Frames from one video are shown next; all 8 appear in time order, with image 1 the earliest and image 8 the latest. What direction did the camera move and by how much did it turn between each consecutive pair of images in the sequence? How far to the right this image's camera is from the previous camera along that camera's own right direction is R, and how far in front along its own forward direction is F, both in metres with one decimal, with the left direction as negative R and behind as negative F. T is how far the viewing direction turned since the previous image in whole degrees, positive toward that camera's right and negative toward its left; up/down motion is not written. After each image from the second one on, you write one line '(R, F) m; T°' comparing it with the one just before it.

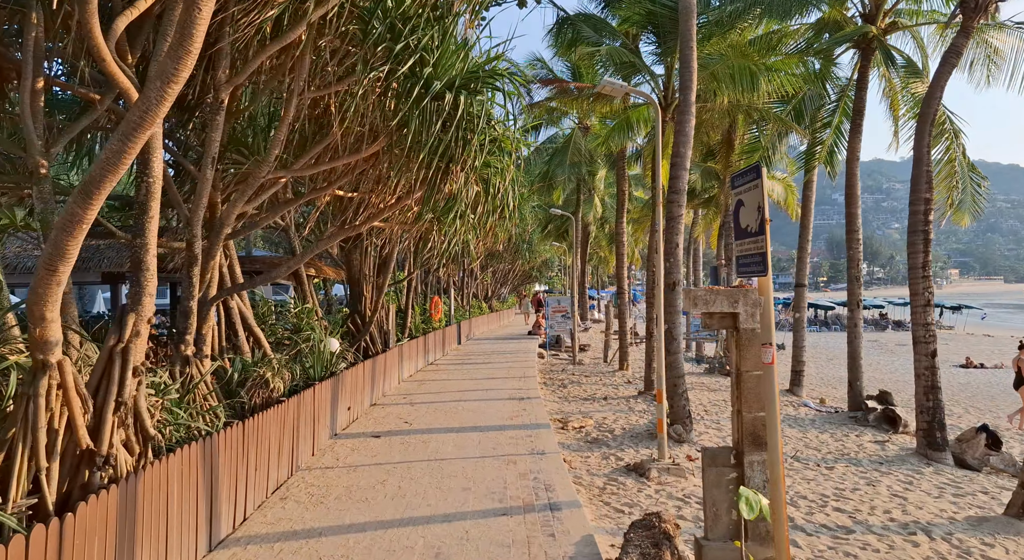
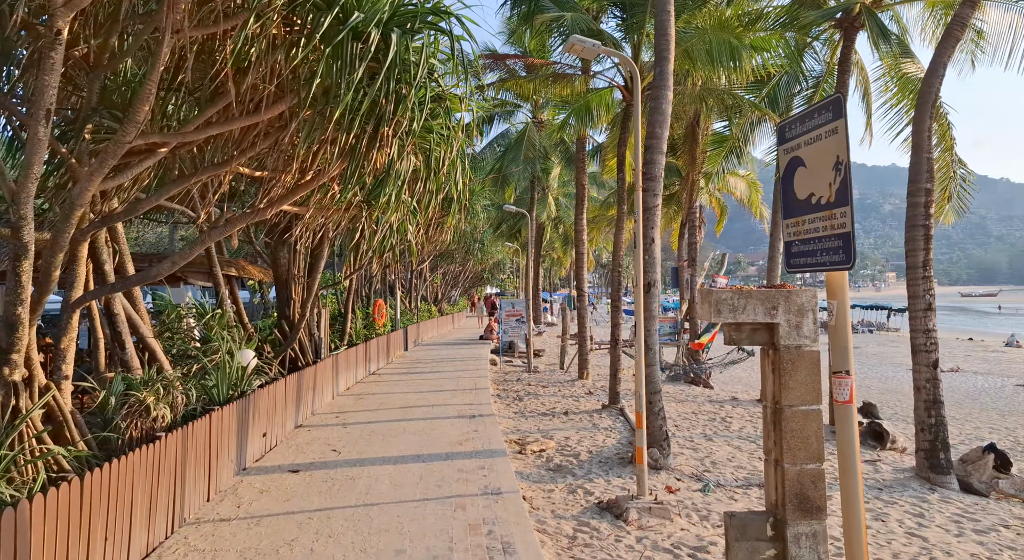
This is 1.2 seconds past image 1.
(0.0, +1.3) m; +4°
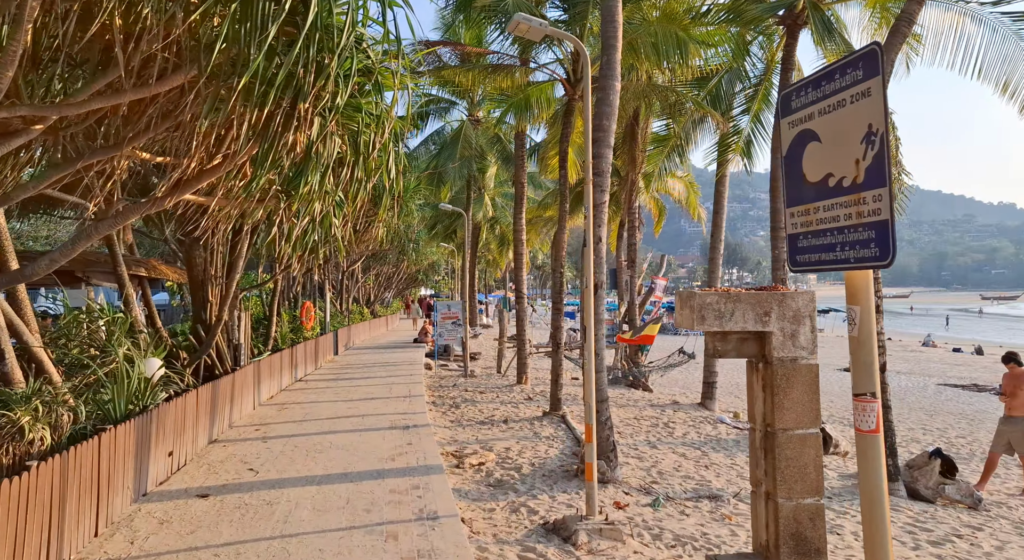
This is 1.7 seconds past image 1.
(0.0, +0.6) m; +5°
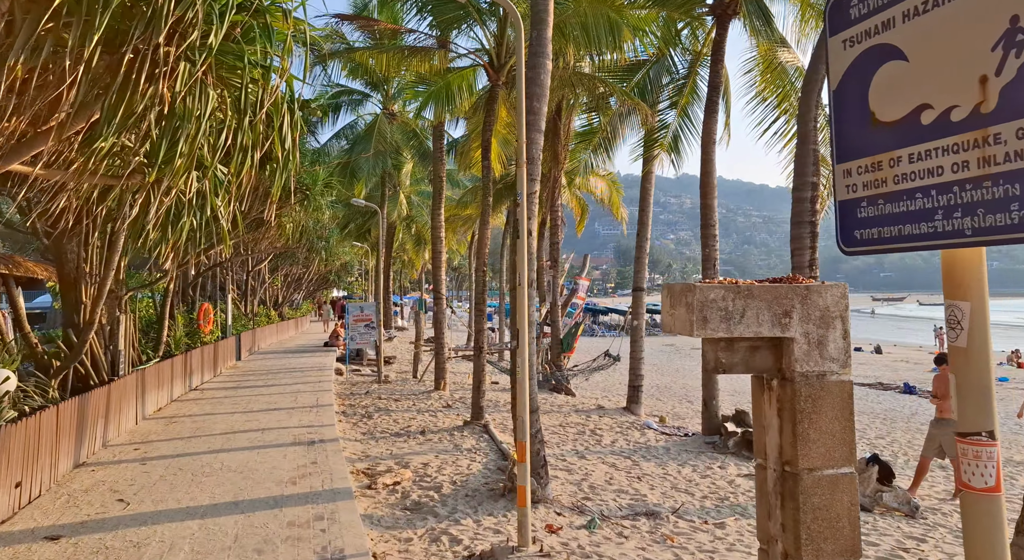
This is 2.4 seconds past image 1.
(0.0, +0.8) m; +7°
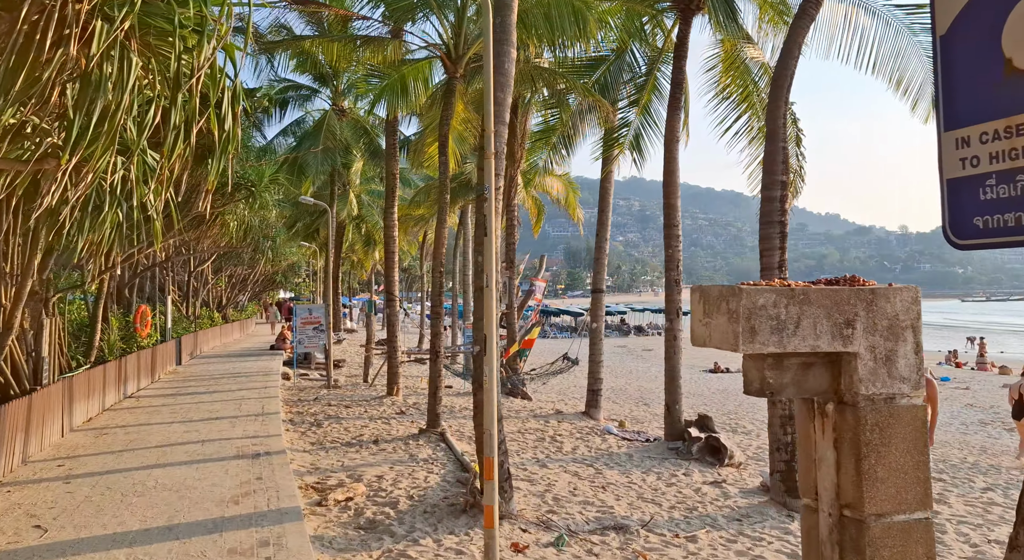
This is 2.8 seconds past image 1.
(-0.1, +0.4) m; +4°
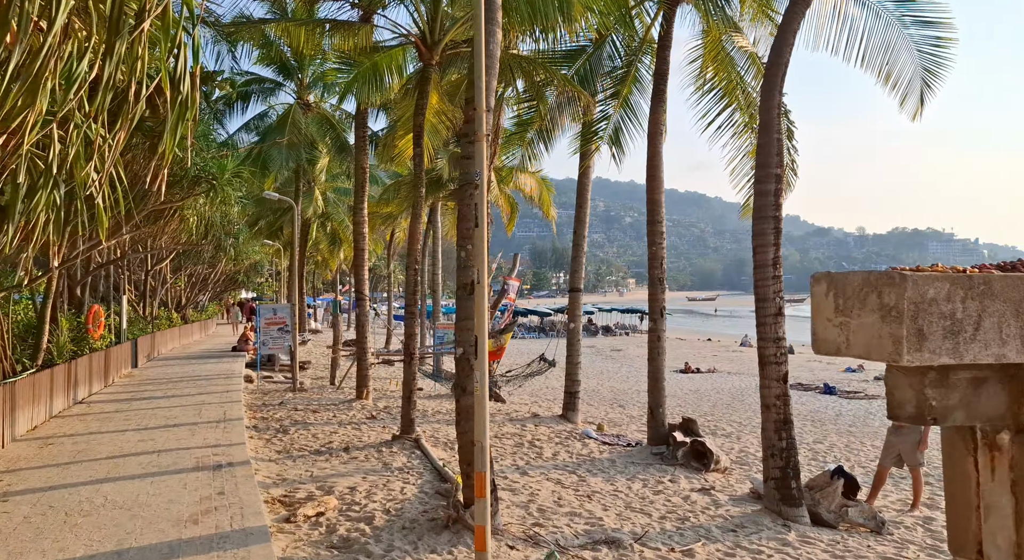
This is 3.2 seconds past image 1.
(-0.2, +0.4) m; +3°
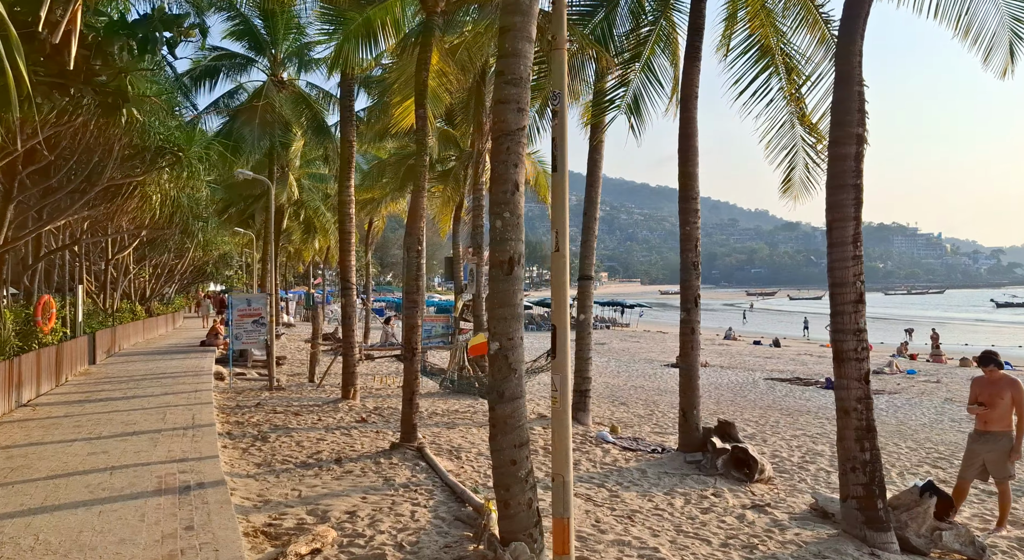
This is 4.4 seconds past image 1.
(-0.5, +1.2) m; +2°
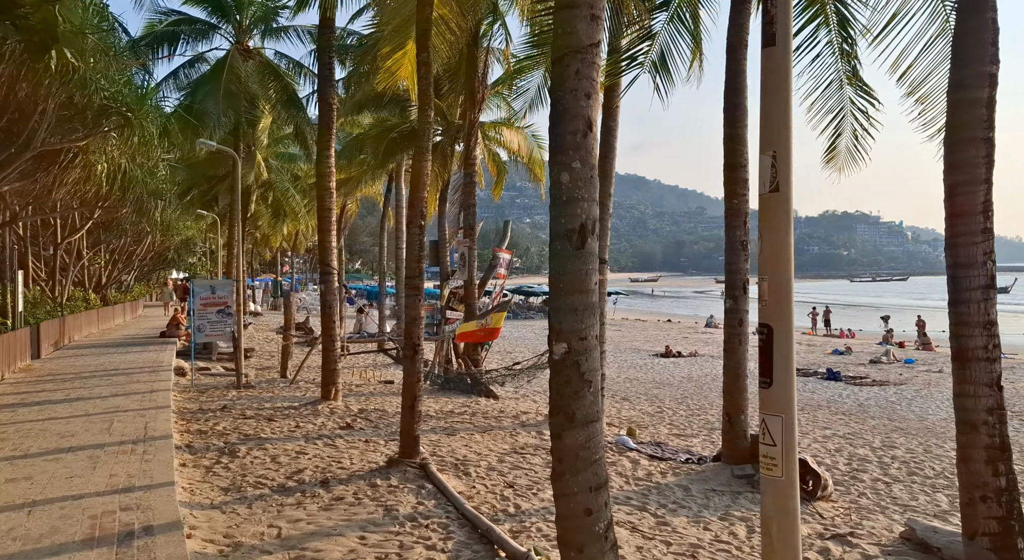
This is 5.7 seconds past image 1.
(-0.5, +1.3) m; +2°
